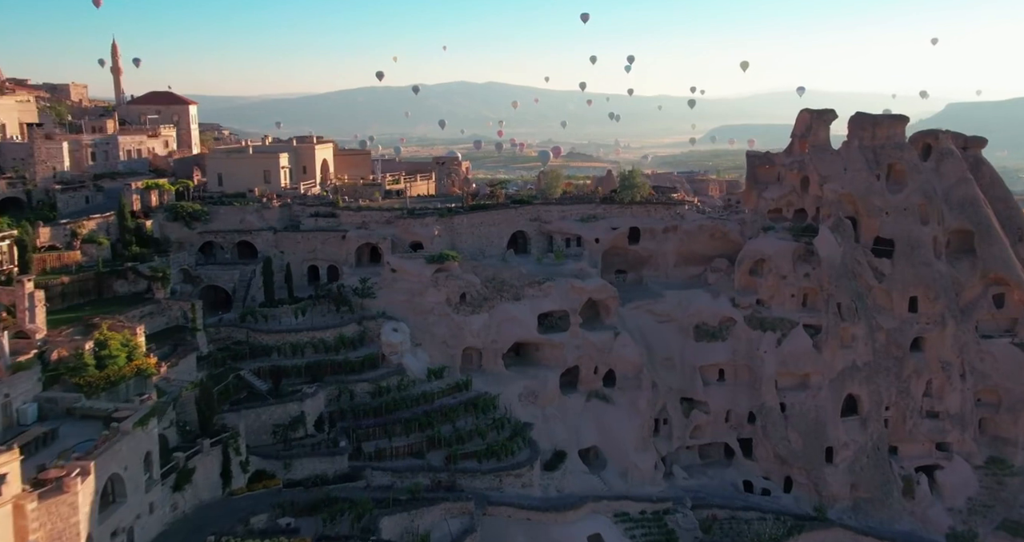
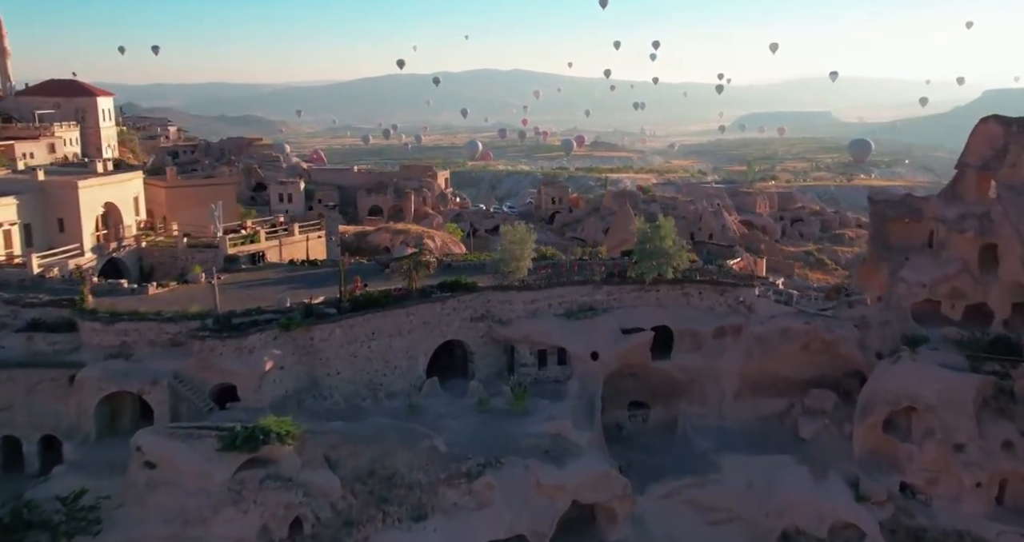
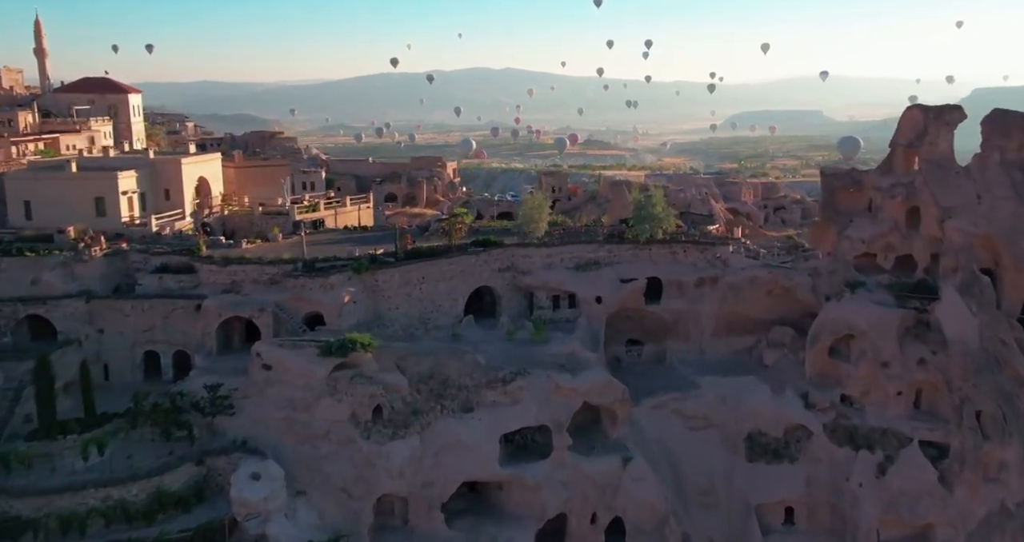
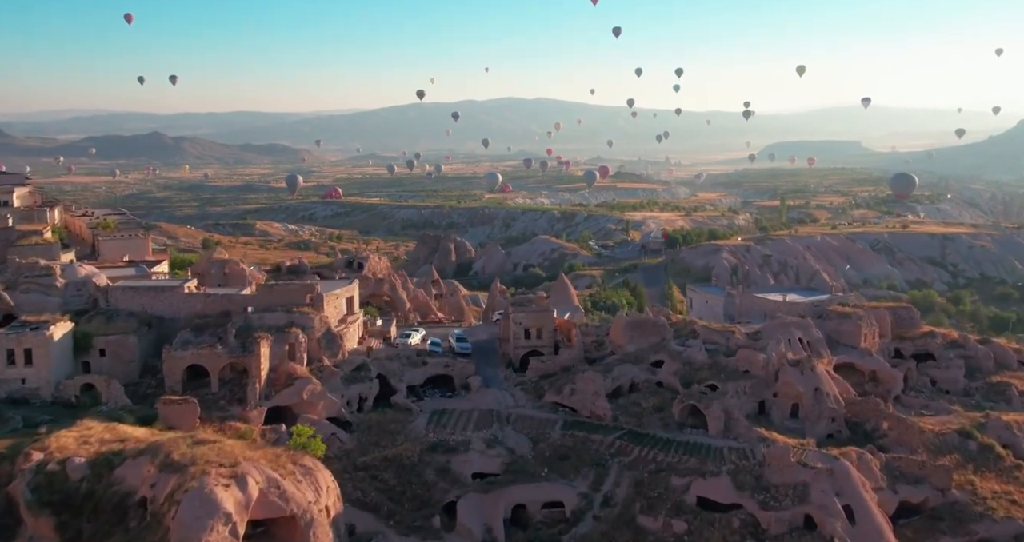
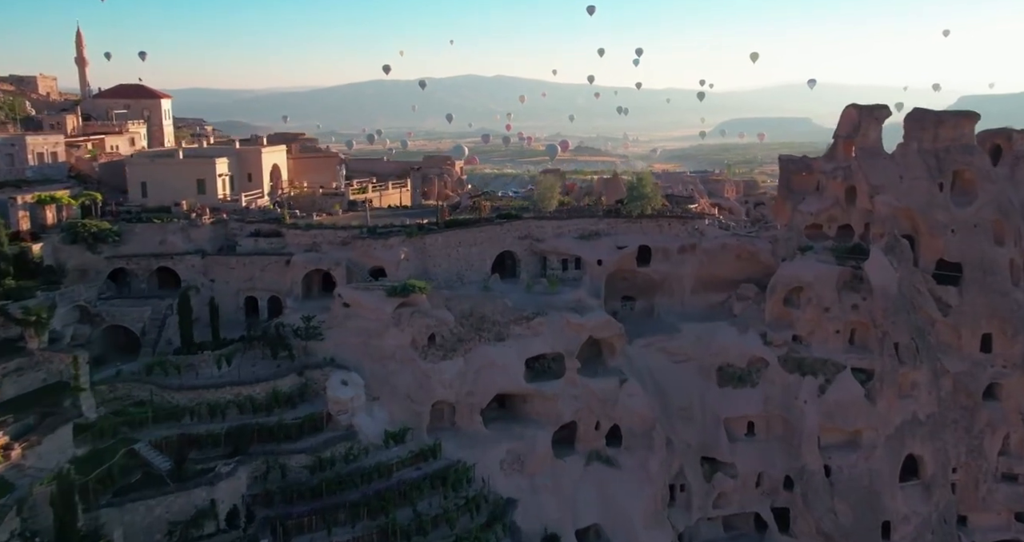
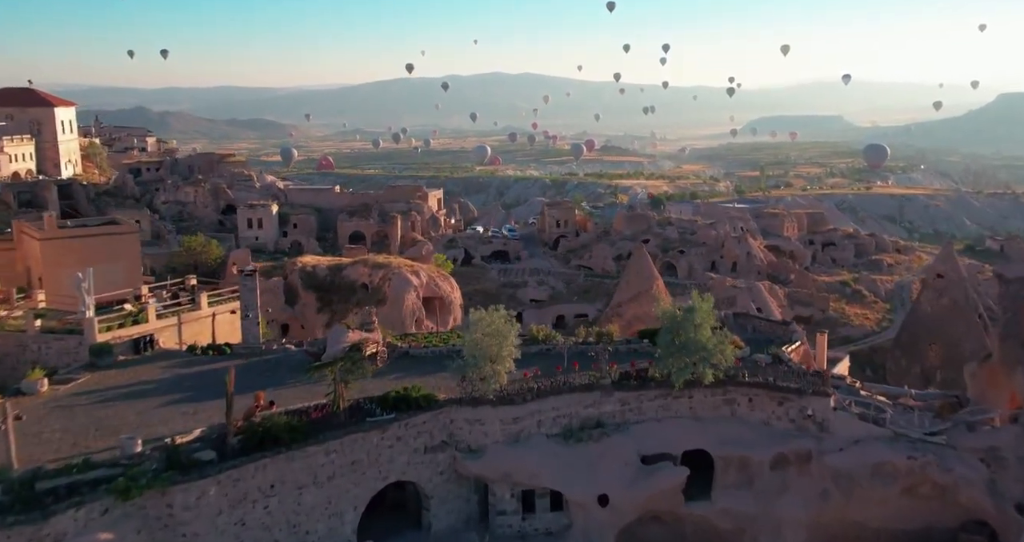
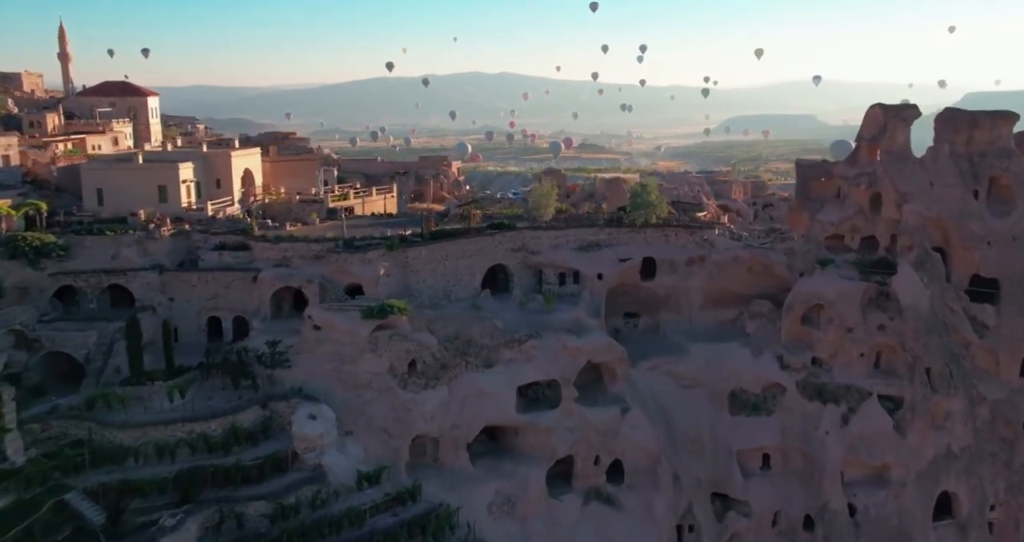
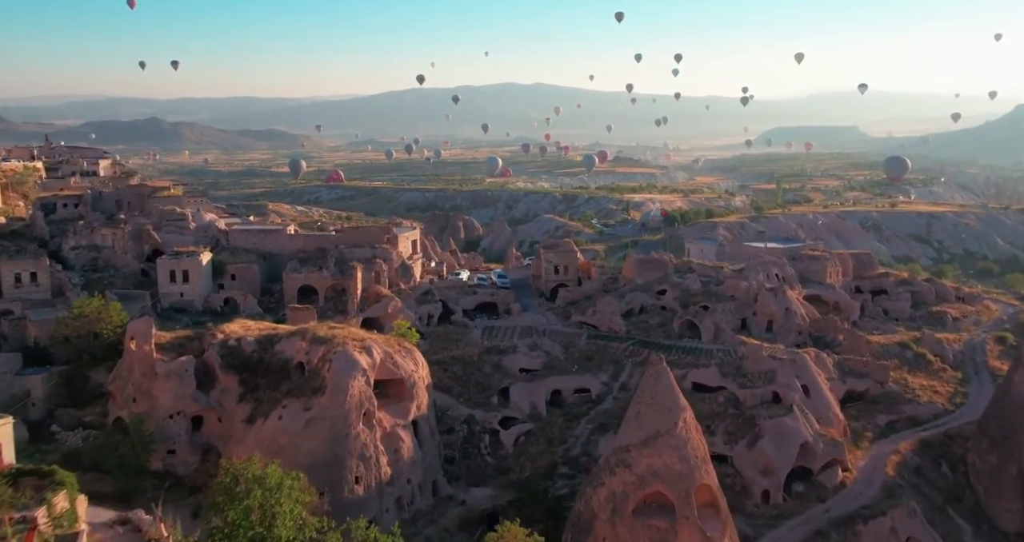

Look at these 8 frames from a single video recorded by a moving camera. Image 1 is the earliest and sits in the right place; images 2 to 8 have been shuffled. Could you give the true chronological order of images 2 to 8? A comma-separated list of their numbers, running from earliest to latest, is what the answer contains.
5, 7, 3, 2, 6, 8, 4
